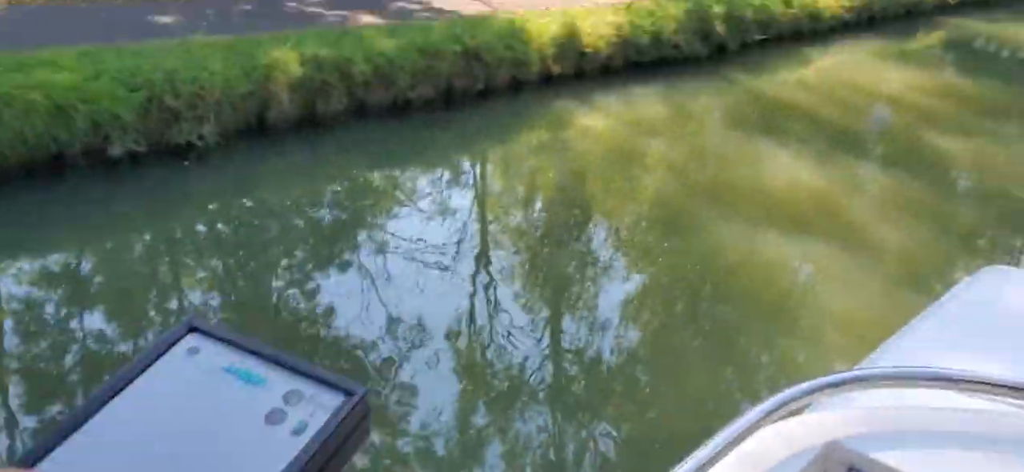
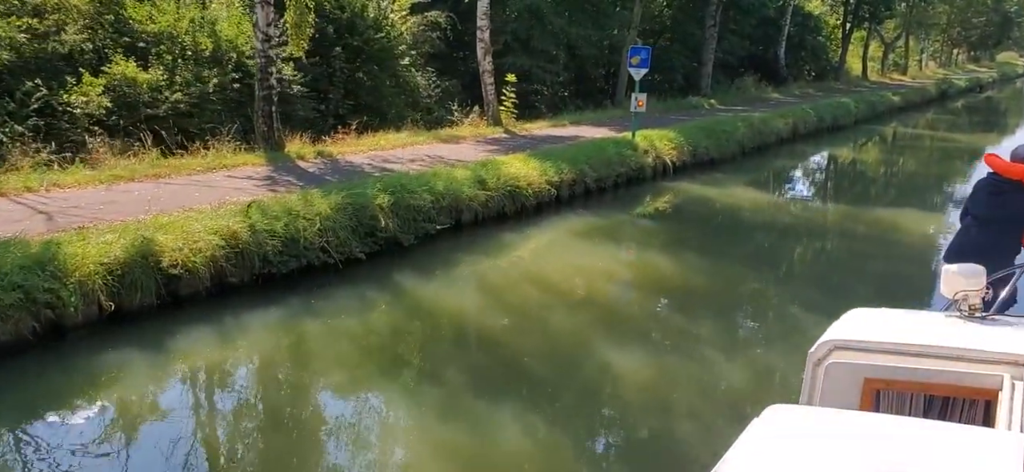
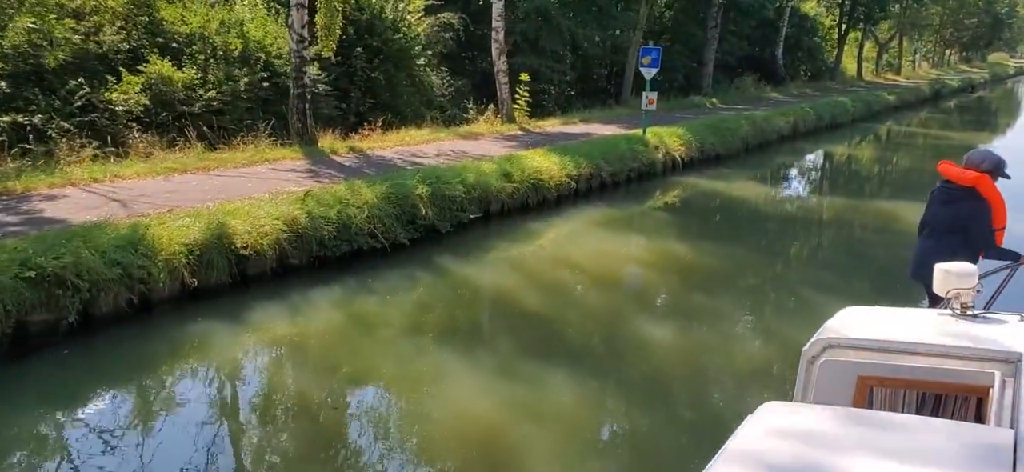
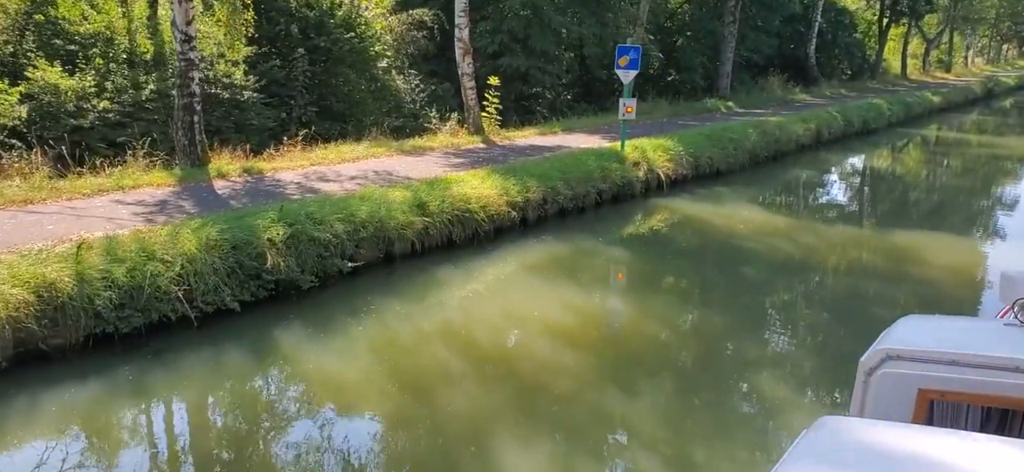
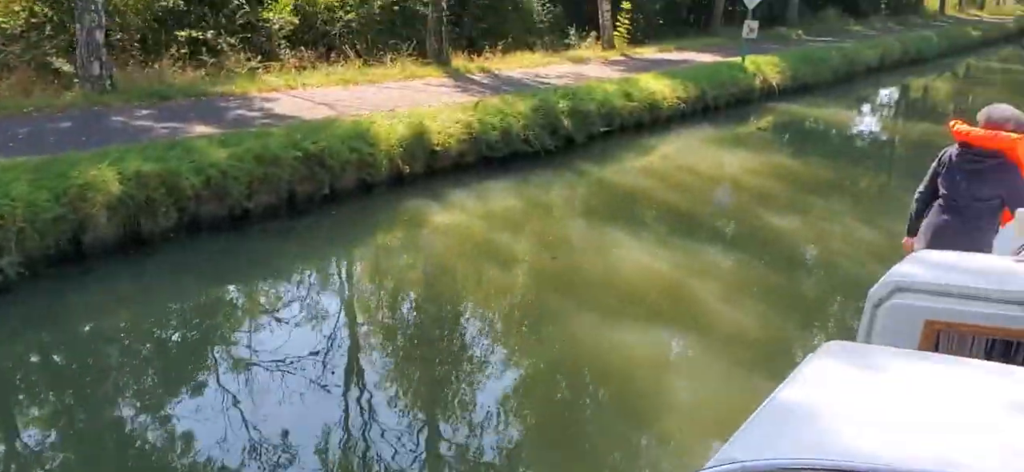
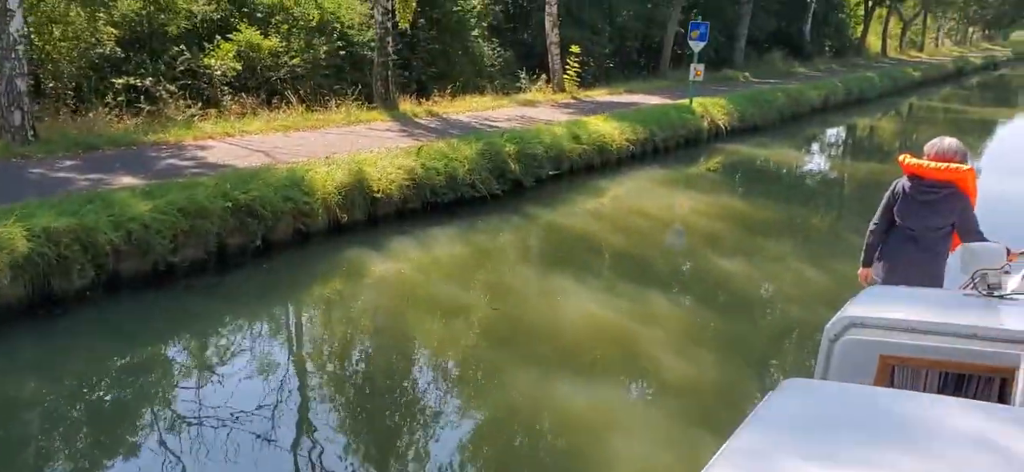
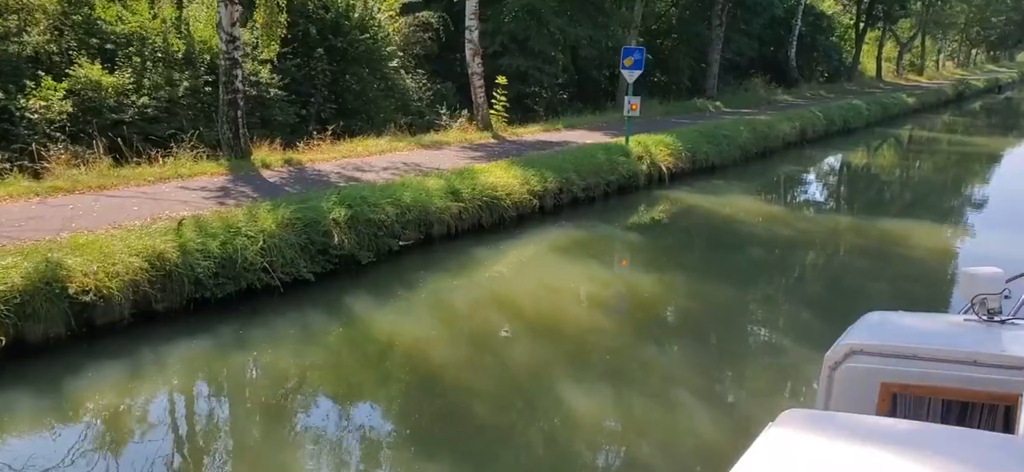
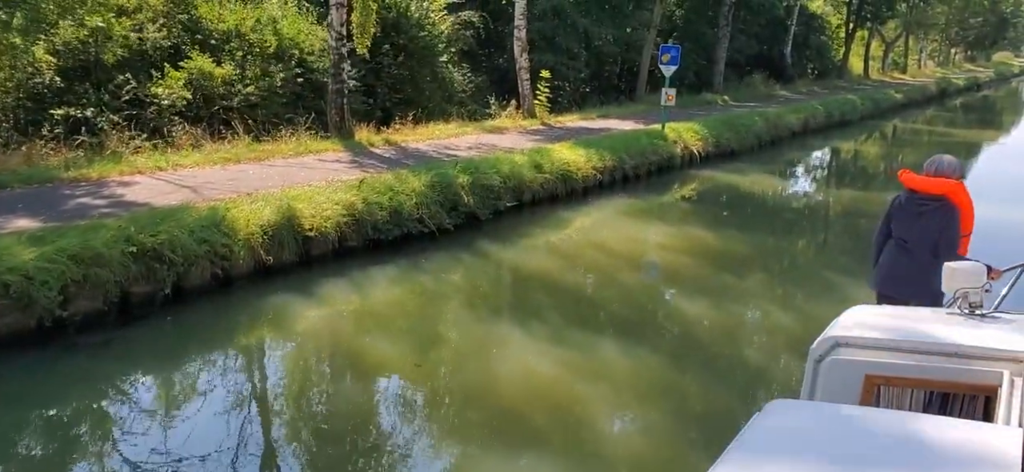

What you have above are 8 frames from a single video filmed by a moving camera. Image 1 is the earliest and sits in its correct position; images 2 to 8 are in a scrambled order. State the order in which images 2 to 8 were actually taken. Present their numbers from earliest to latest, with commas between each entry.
5, 6, 8, 3, 2, 7, 4
